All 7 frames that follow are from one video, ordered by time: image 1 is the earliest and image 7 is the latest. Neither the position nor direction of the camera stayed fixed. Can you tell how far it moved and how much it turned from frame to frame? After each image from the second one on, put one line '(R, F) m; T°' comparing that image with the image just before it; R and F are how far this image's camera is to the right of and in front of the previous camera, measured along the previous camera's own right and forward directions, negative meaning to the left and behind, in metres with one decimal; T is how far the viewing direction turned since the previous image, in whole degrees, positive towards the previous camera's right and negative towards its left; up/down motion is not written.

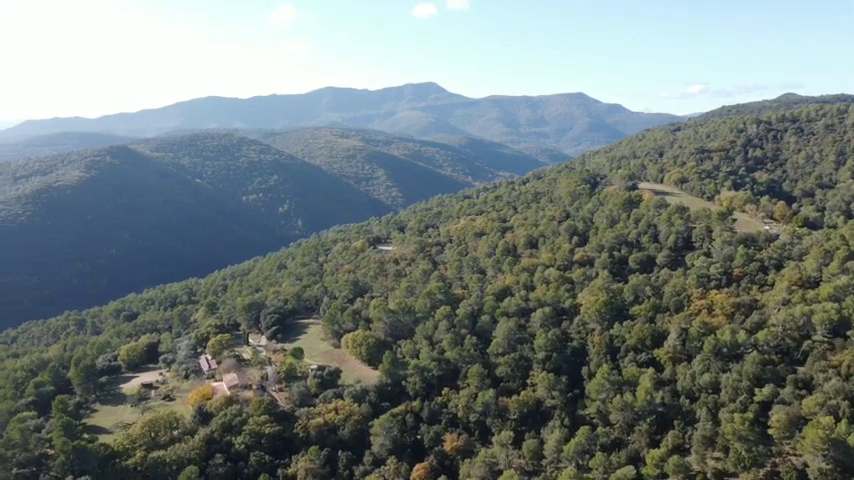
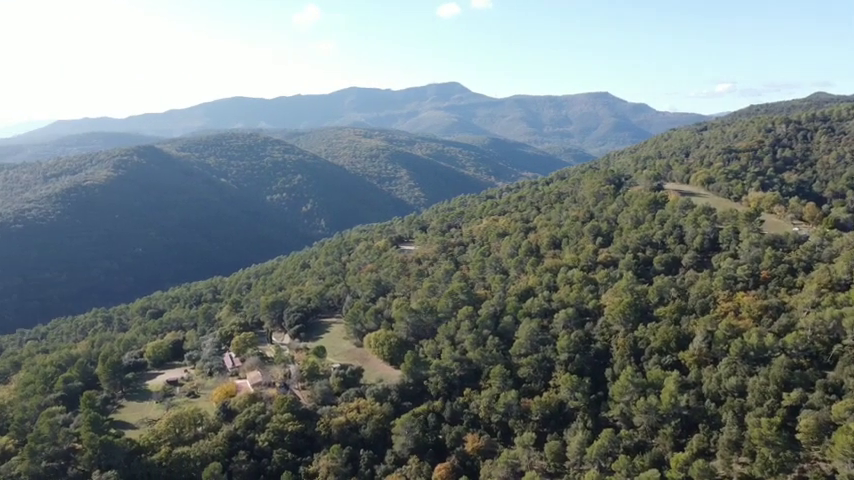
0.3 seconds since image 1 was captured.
(-0.9, 0.0) m; -2°
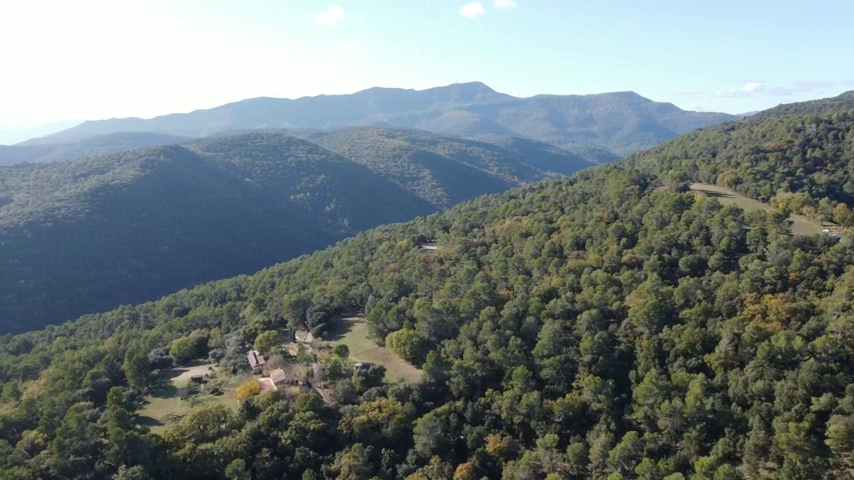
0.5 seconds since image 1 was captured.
(-0.9, 0.0) m; -2°
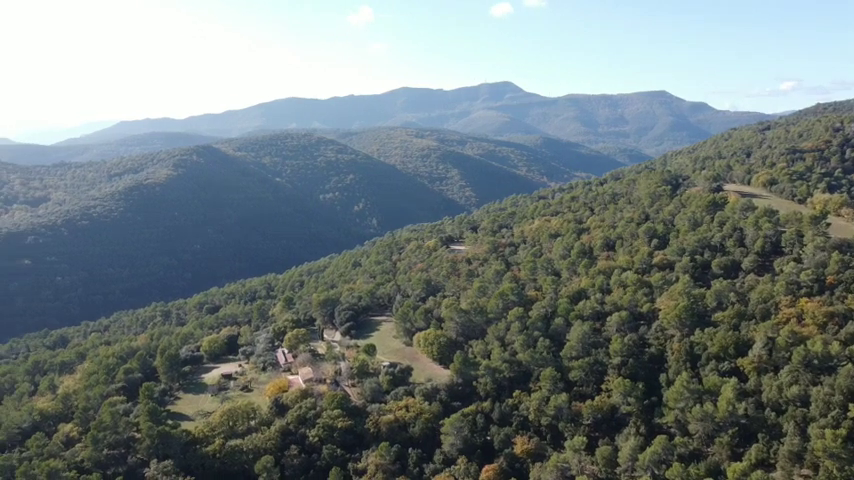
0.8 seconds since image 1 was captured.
(-1.1, 0.0) m; -2°
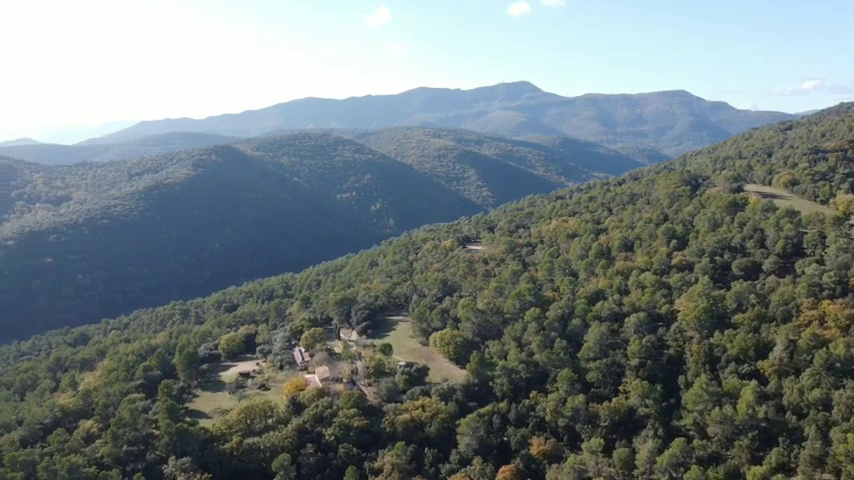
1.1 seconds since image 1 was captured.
(-0.6, 0.0) m; -1°
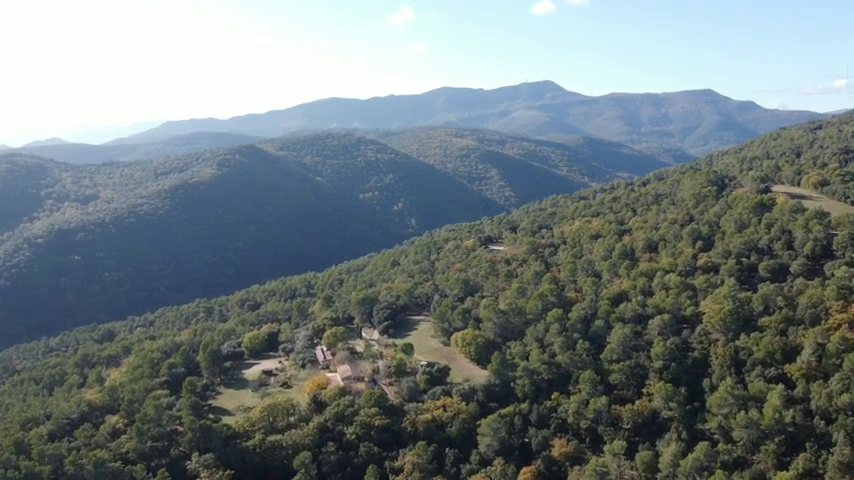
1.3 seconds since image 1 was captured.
(-0.9, -0.1) m; -2°
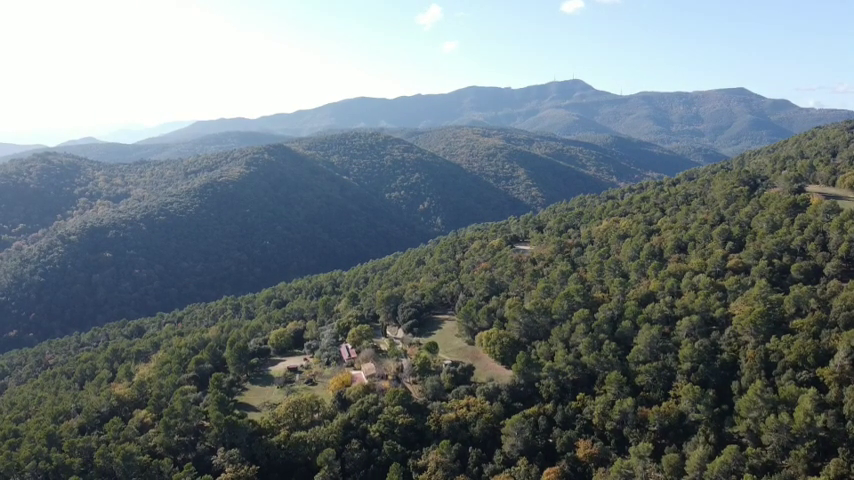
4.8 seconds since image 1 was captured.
(-1.2, 0.0) m; -2°
